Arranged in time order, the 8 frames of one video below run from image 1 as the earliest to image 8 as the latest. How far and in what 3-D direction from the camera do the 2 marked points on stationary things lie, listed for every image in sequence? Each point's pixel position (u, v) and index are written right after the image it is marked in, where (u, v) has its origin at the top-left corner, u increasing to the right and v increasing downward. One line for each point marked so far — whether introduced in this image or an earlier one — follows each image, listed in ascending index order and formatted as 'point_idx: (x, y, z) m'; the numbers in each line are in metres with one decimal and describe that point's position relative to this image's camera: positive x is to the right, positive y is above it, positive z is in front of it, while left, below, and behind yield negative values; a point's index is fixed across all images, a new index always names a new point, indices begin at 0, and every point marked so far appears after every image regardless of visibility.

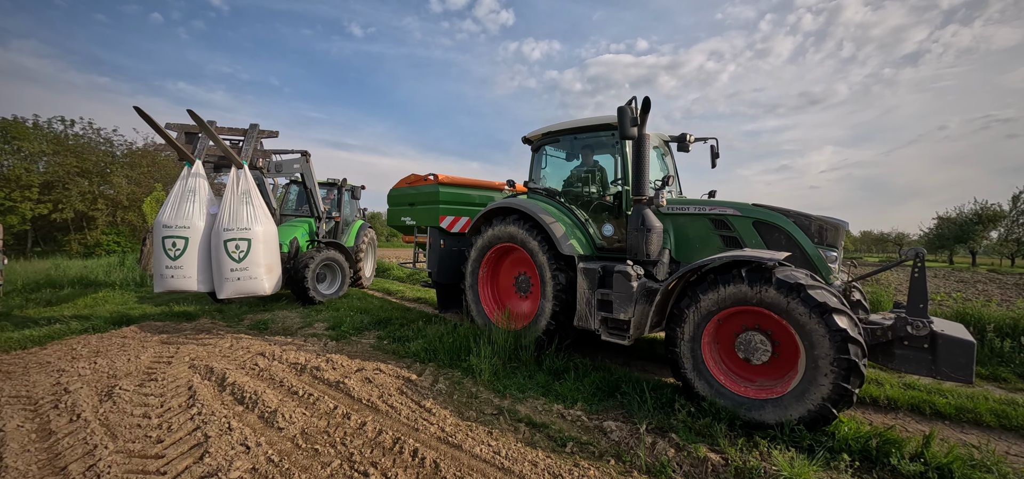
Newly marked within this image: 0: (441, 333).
0: (-0.7, -1.0, +3.9) m
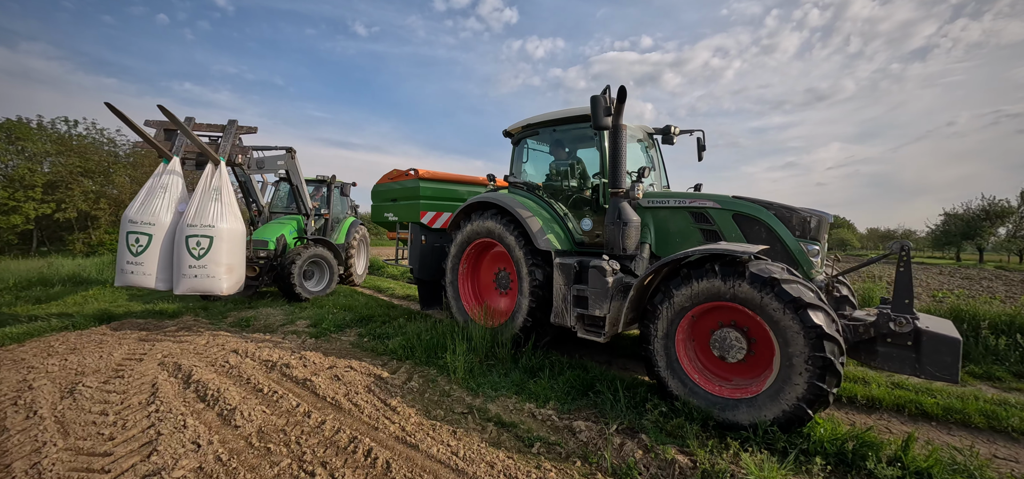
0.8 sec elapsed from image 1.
0: (-0.9, -0.9, +3.8) m
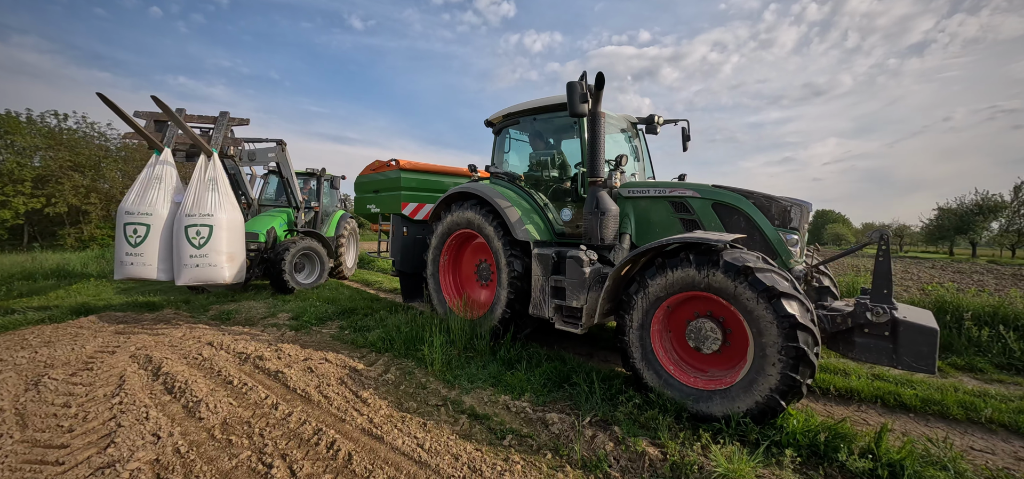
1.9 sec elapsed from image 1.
0: (-1.1, -0.8, +3.8) m
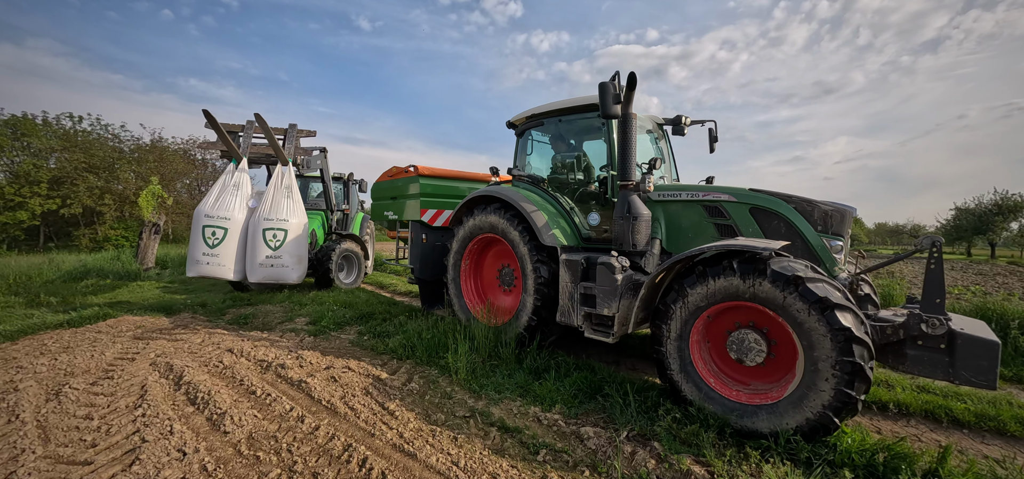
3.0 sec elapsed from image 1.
0: (-0.9, -0.9, +3.7) m
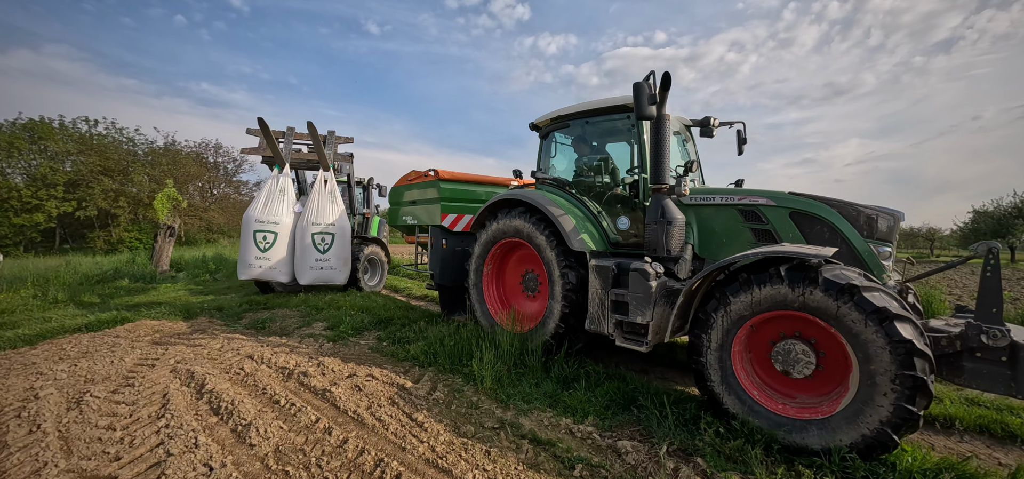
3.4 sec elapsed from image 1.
0: (-0.7, -0.9, +3.6) m
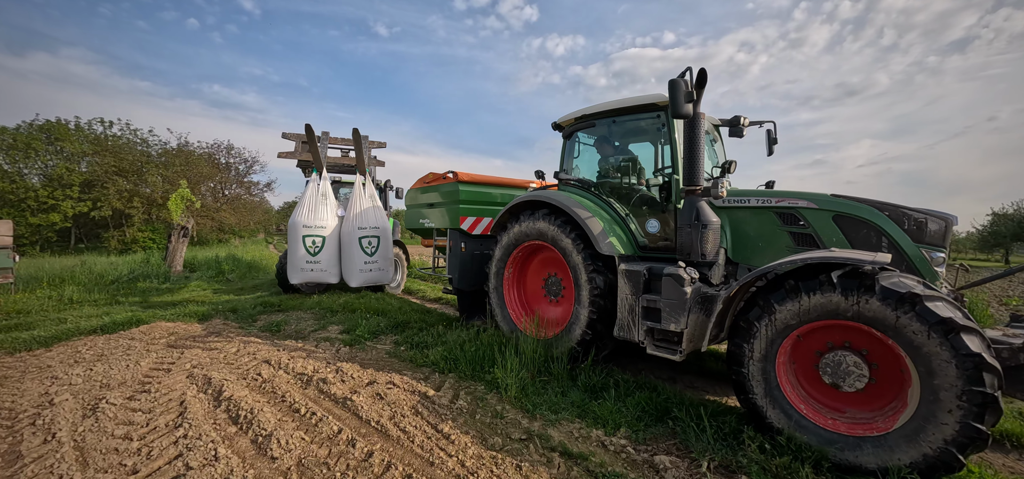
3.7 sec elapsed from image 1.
0: (-0.5, -0.9, +3.5) m
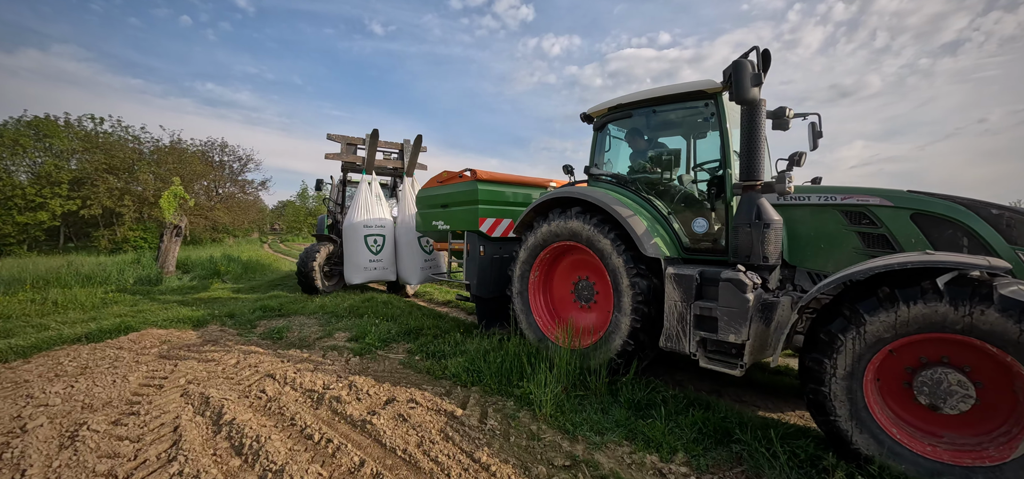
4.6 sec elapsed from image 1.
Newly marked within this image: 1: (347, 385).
0: (-0.2, -0.9, +3.2) m
1: (-1.2, -1.0, +2.7) m
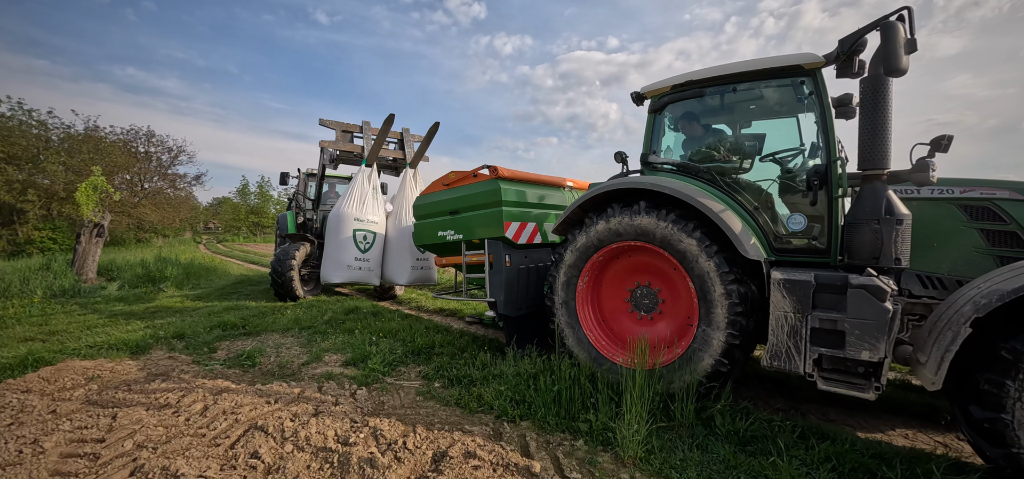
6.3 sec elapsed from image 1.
0: (+0.1, -0.9, +2.7) m
1: (-0.8, -1.0, +2.0) m
